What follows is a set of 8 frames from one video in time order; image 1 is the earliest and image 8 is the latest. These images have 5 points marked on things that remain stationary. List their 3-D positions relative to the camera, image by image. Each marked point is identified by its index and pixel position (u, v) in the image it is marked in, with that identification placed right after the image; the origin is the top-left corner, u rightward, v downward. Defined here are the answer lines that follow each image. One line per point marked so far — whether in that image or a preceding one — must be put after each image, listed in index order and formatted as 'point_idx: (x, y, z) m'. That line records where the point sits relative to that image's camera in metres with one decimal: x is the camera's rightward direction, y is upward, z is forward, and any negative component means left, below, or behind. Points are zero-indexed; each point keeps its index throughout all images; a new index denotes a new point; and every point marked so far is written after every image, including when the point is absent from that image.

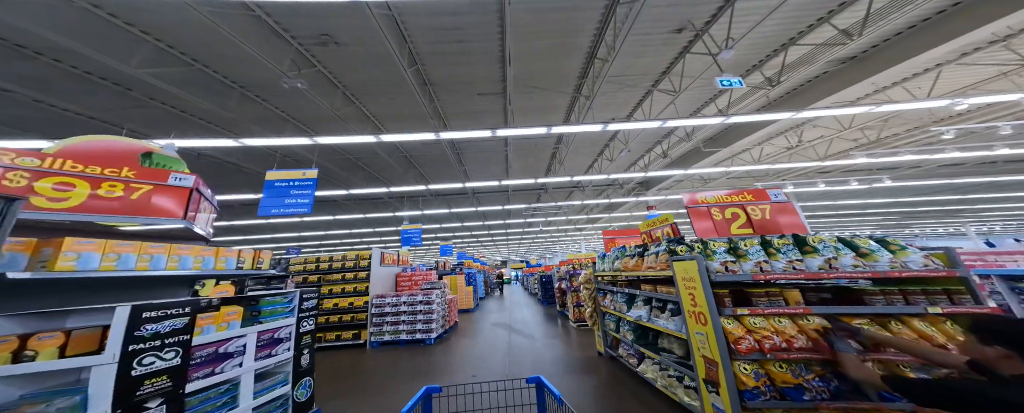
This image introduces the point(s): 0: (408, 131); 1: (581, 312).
0: (-2.0, +1.4, +4.9) m
1: (+1.3, -2.0, +5.0) m
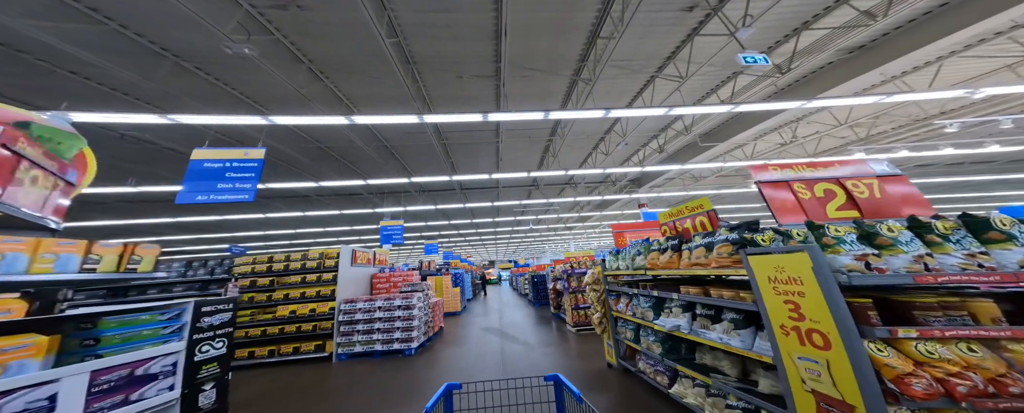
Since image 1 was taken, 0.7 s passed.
0: (-2.1, +1.5, +4.3) m
1: (+1.2, -1.9, +4.6) m
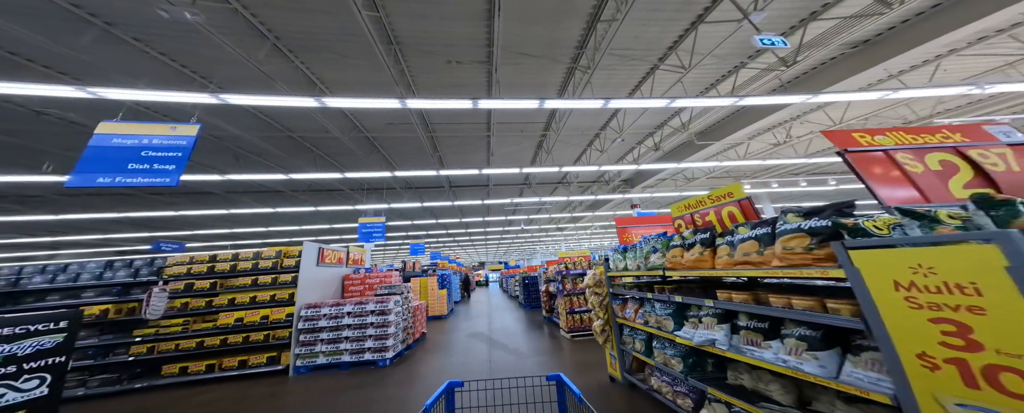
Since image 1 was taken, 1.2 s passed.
0: (-2.2, +1.6, +3.8) m
1: (+1.0, -1.9, +4.2) m
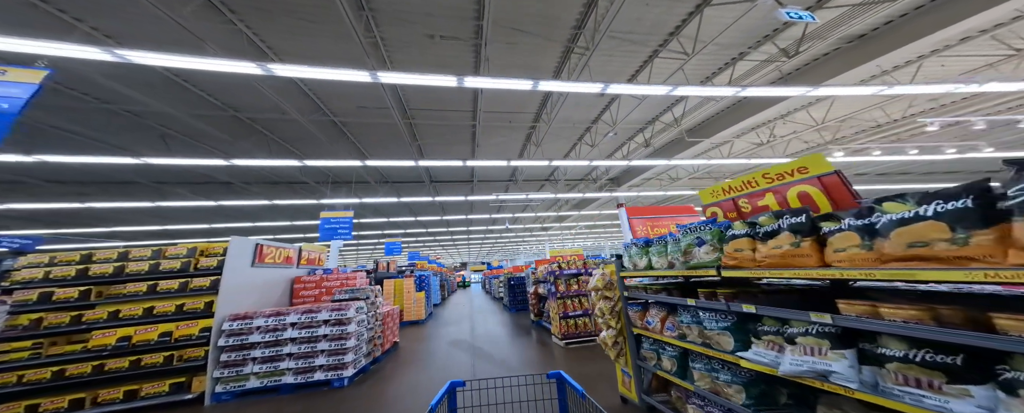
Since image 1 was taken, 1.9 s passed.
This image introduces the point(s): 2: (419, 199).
0: (-2.3, +1.8, +3.2) m
1: (+0.8, -1.7, +3.8) m
2: (-2.8, +0.2, +7.8) m
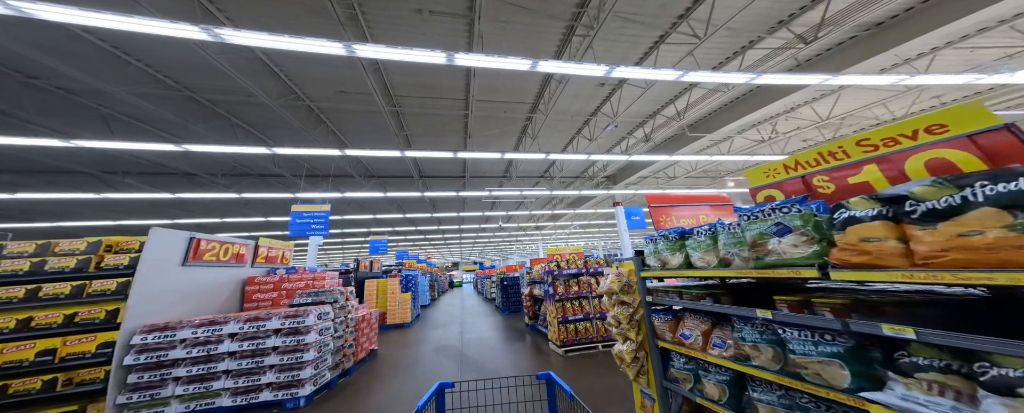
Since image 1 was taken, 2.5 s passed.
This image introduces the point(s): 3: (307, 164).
0: (-2.4, +1.9, +2.7) m
1: (+0.8, -1.6, +3.4) m
2: (-3.0, +0.4, +7.3) m
3: (-4.9, +1.0, +6.2) m
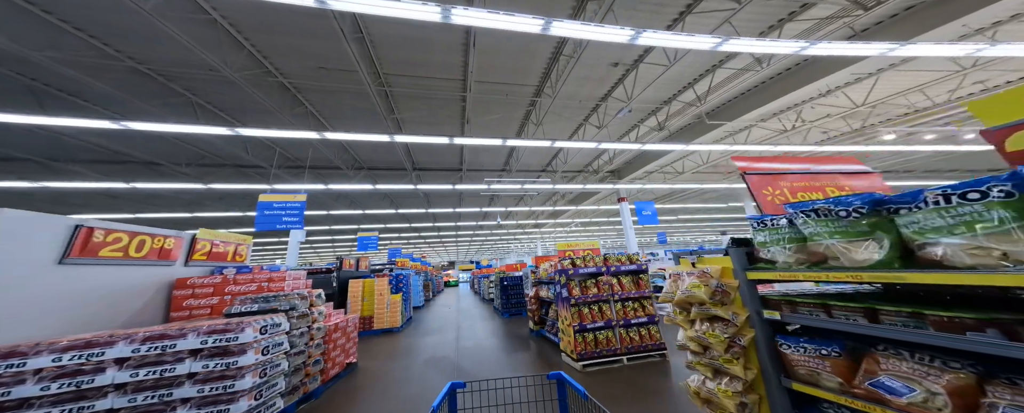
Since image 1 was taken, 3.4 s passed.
0: (-2.3, +2.1, +2.1) m
1: (+0.8, -1.5, +2.9) m
2: (-2.9, +0.5, +6.7) m
3: (-4.9, +1.2, +5.6) m
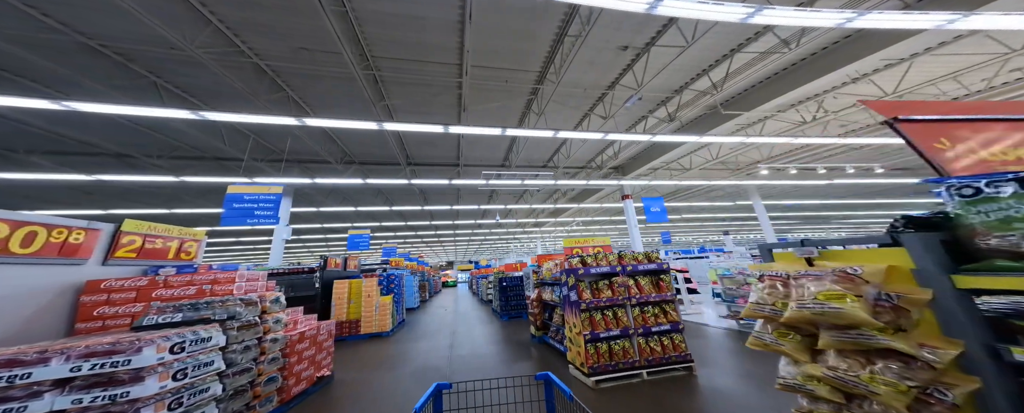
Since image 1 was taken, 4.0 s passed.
0: (-2.2, +2.2, +1.7) m
1: (+0.8, -1.4, +2.5) m
2: (-2.9, +0.6, +6.3) m
3: (-4.9, +1.3, +5.2) m
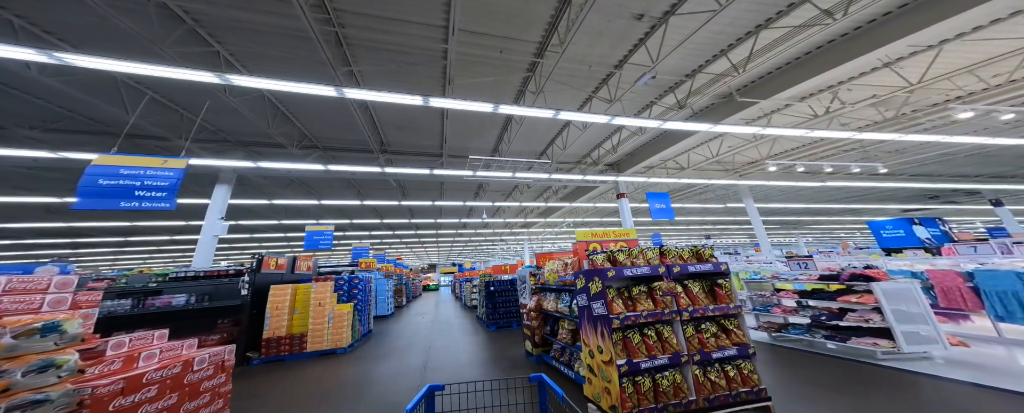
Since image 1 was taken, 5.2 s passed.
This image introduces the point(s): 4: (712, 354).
0: (-2.1, +2.4, +0.8) m
1: (+0.9, -1.2, +1.7) m
2: (-3.1, +0.8, +5.3) m
3: (-5.0, +1.6, +4.1) m
4: (+1.3, -1.0, +1.7) m
